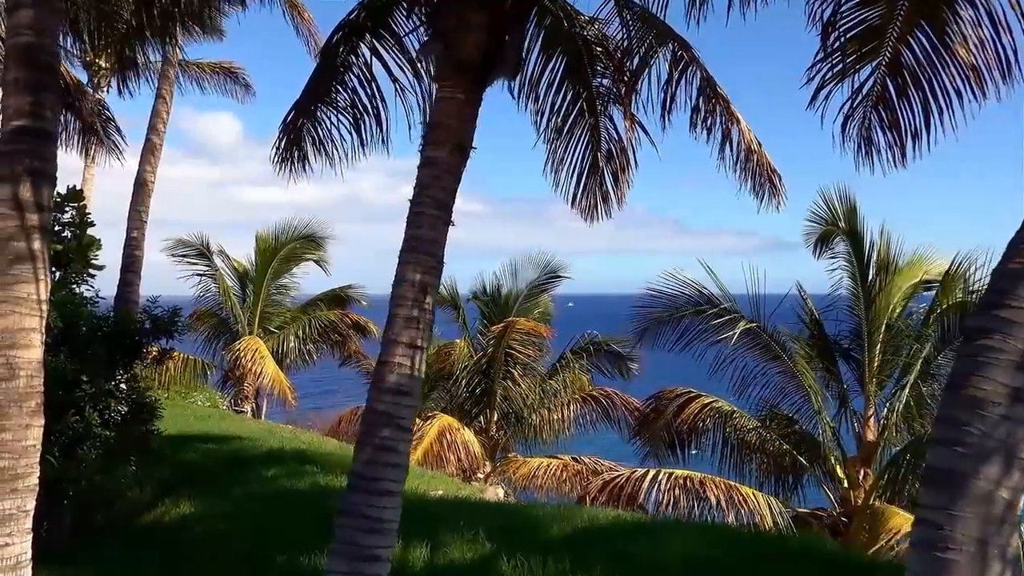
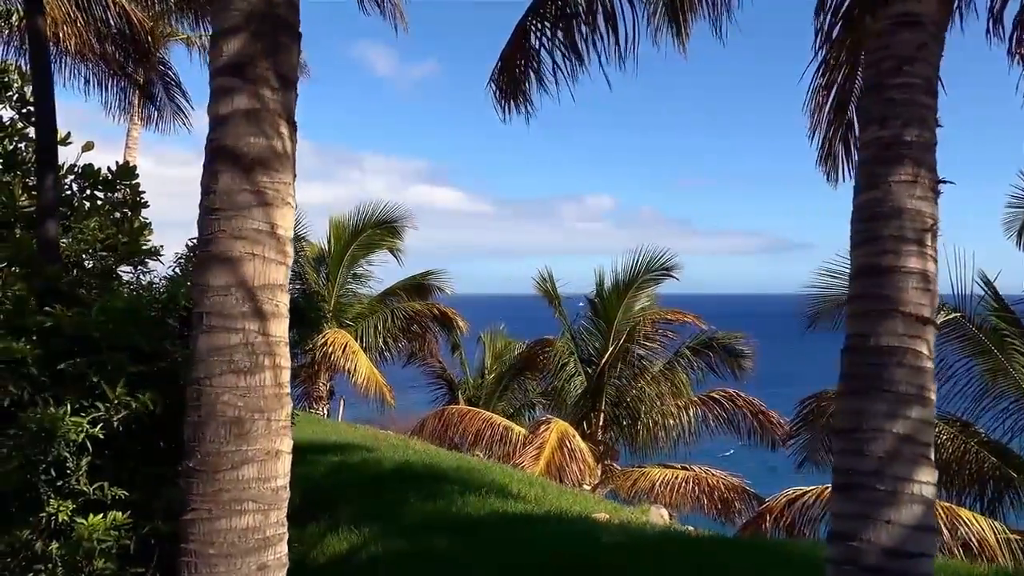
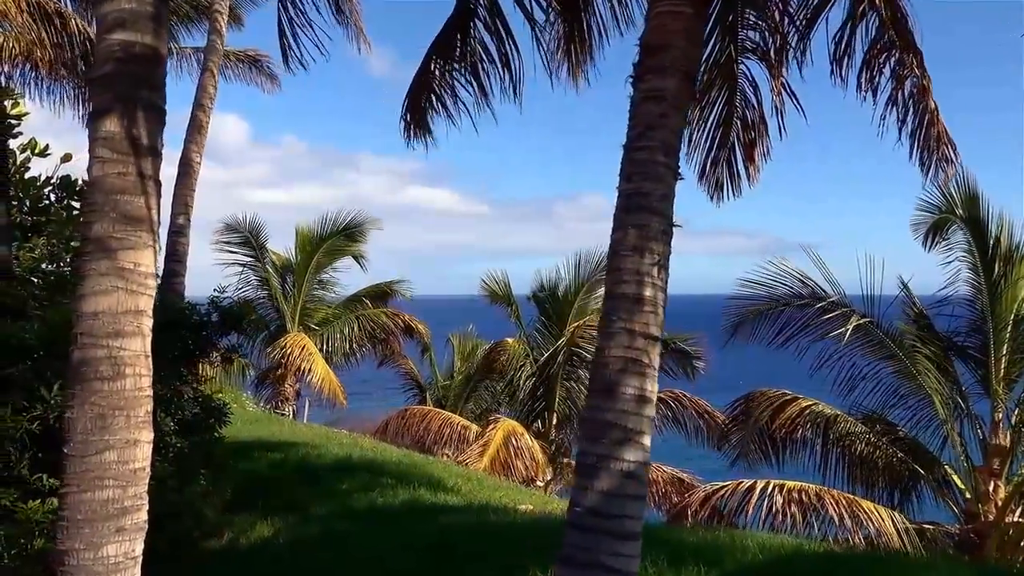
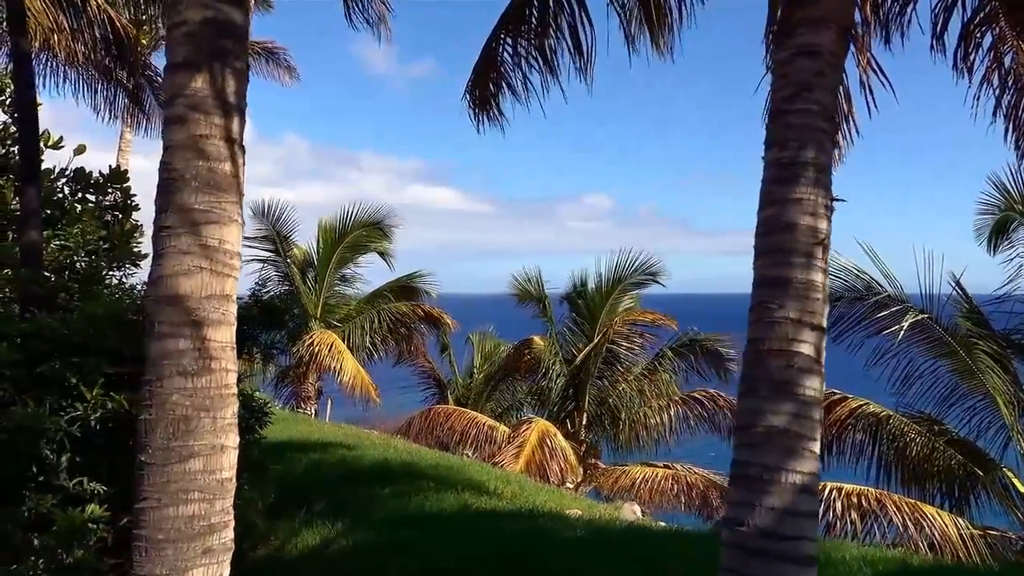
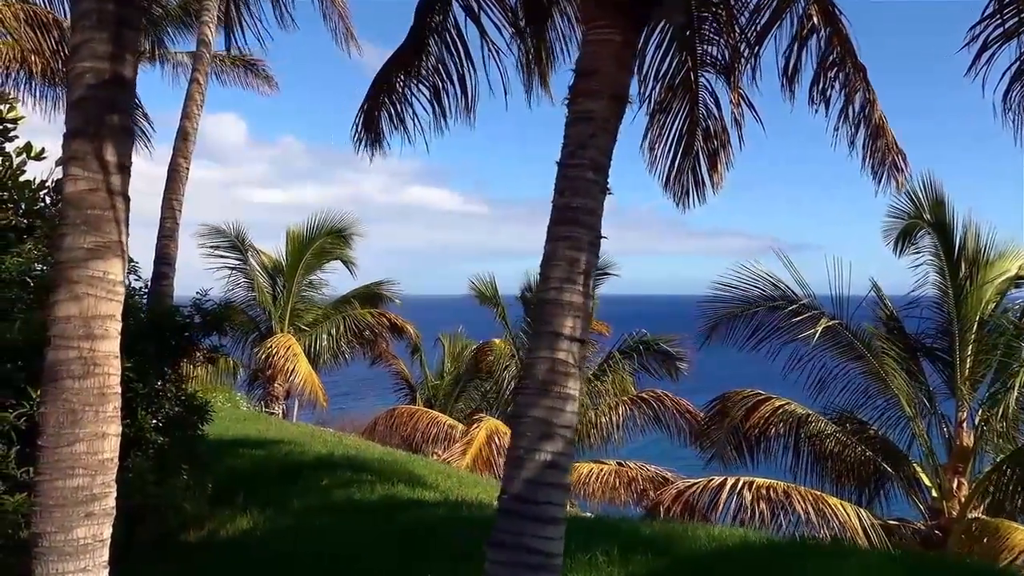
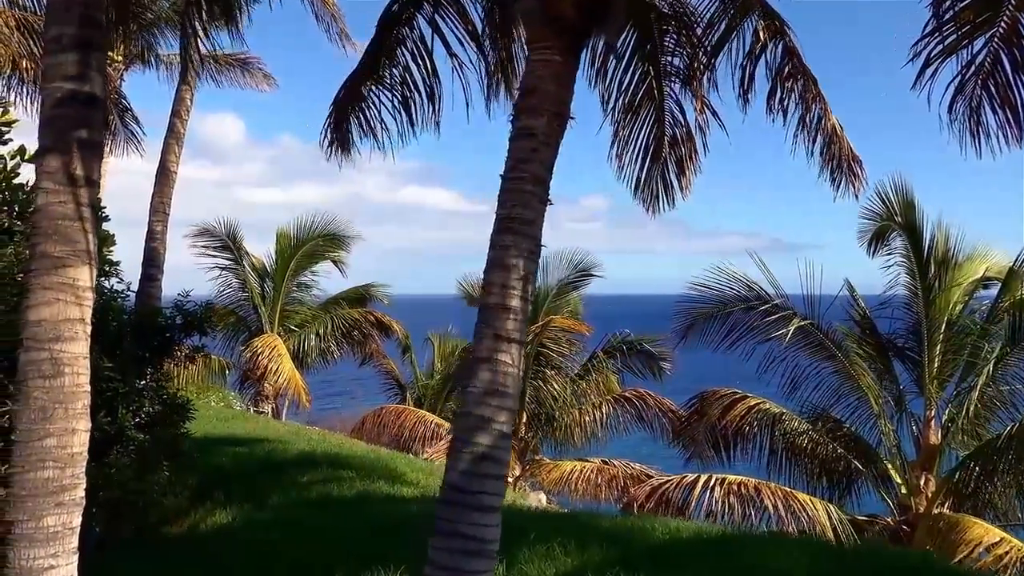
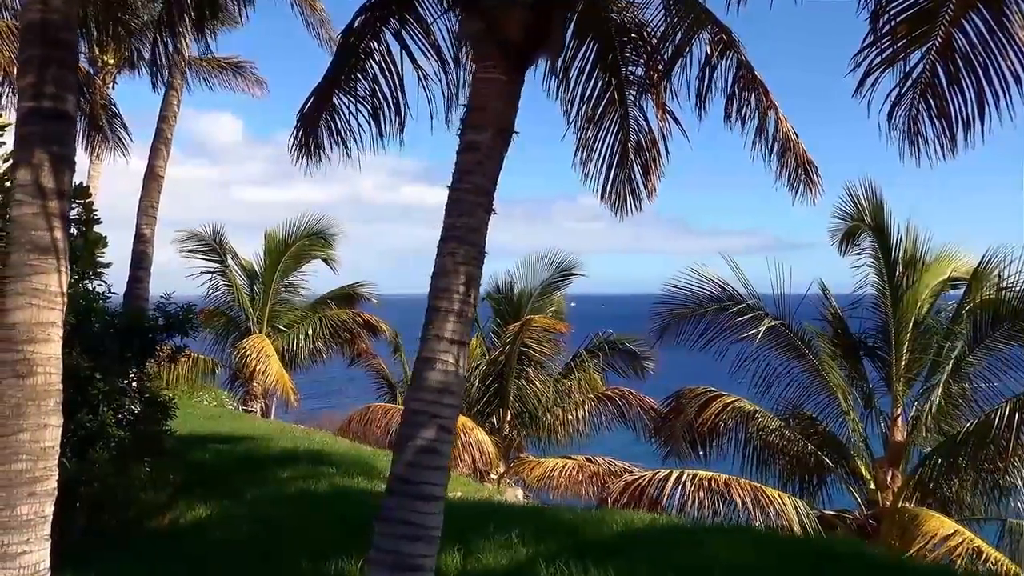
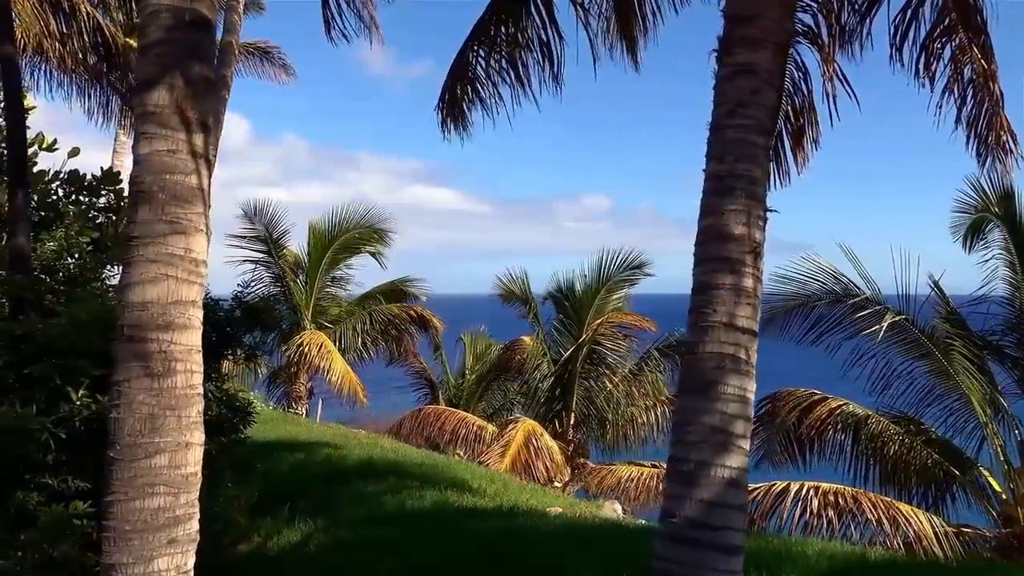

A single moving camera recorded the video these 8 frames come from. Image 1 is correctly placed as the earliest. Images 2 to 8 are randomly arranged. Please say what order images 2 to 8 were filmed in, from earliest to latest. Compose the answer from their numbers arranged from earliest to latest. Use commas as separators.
7, 6, 5, 3, 8, 4, 2
